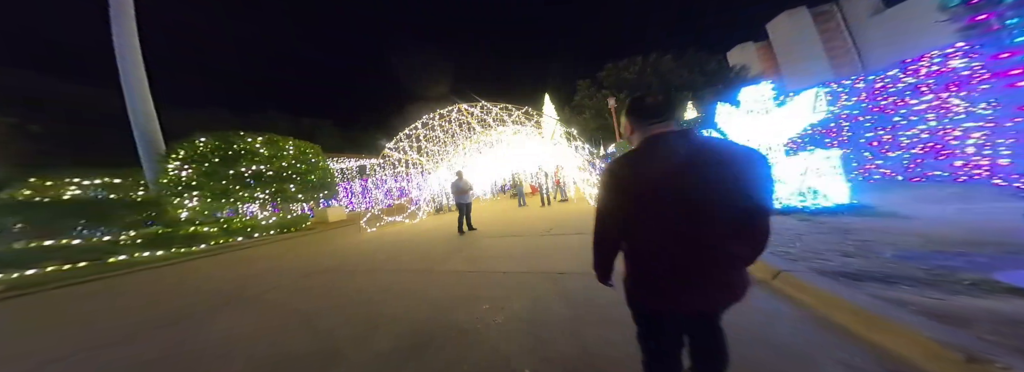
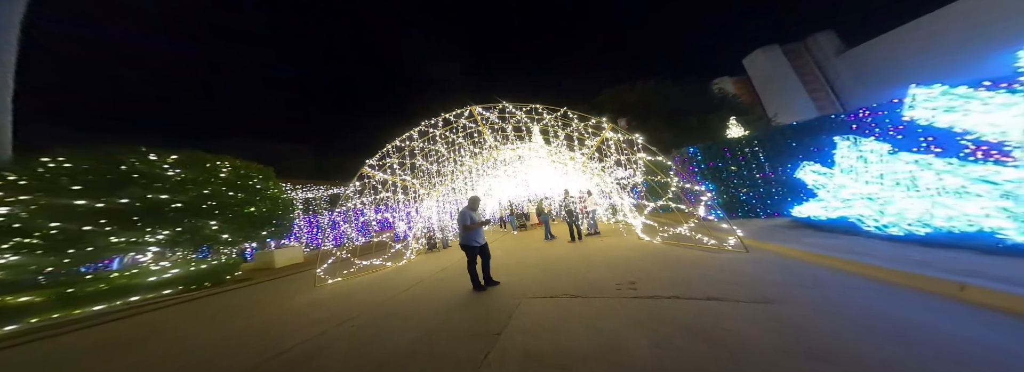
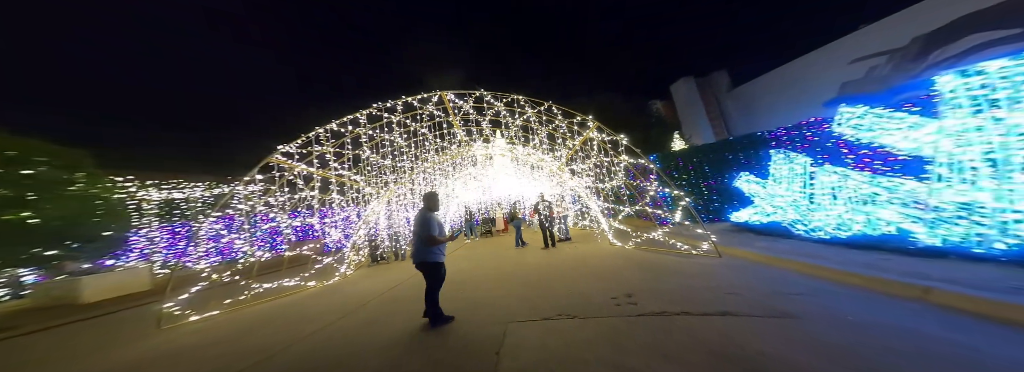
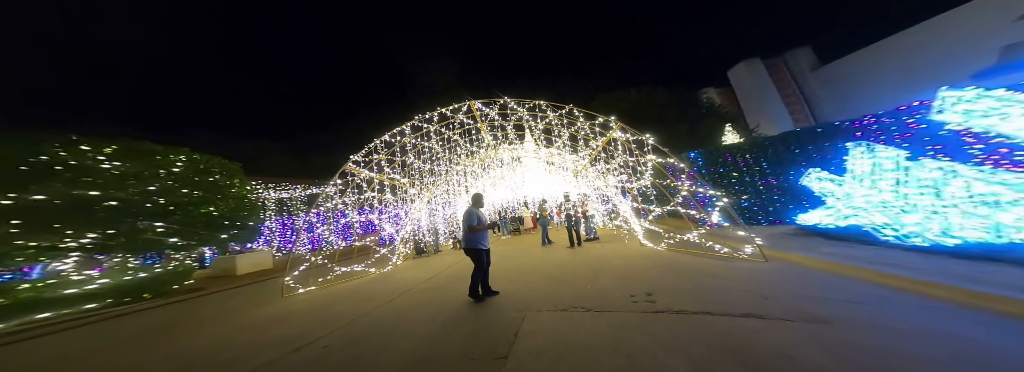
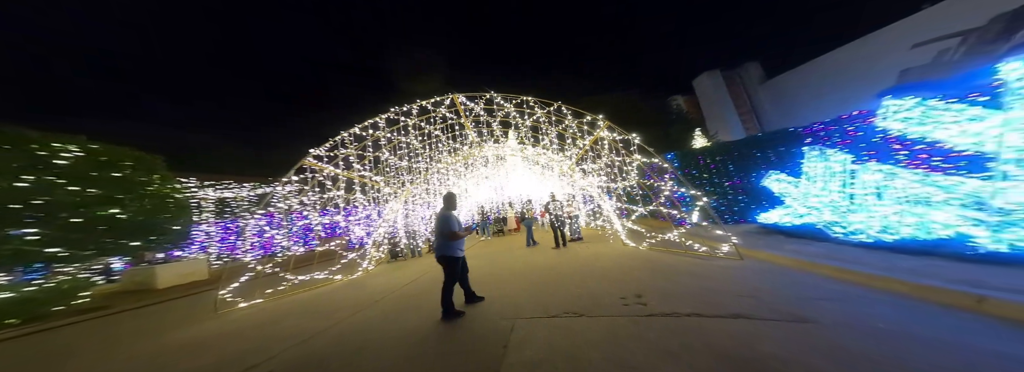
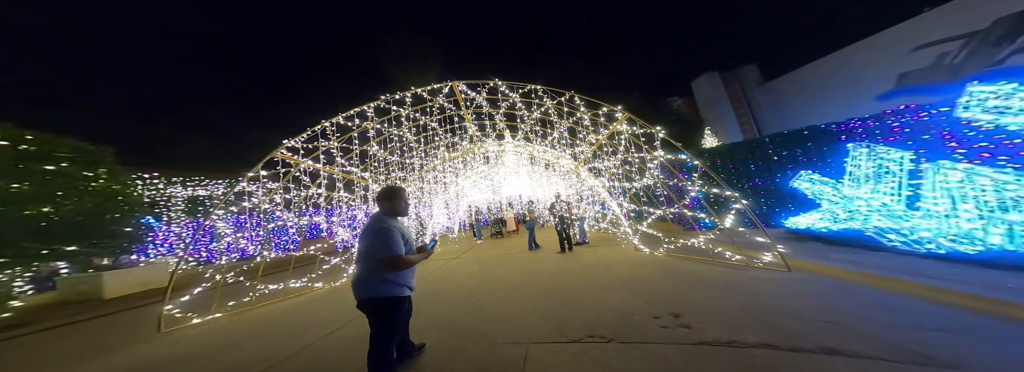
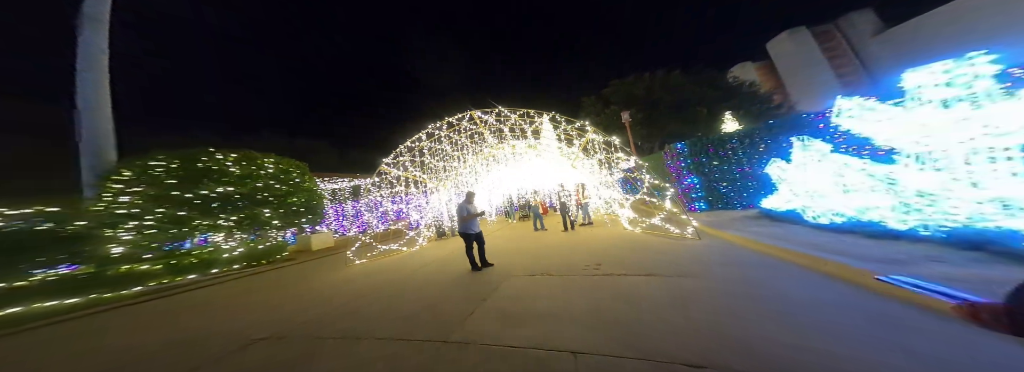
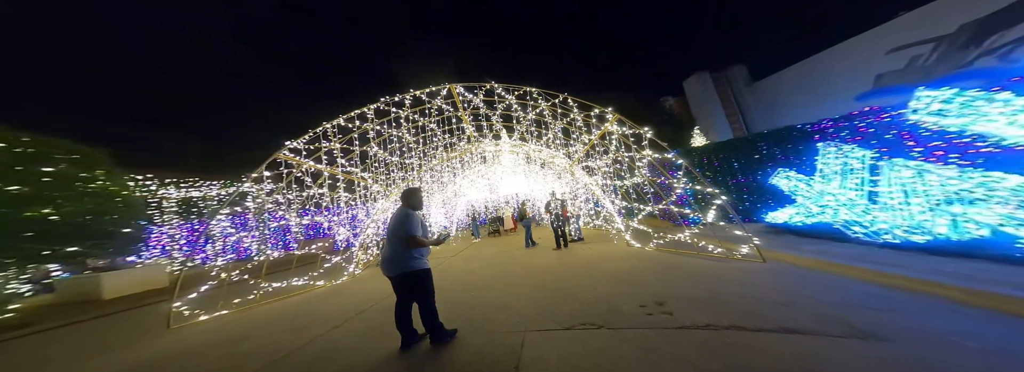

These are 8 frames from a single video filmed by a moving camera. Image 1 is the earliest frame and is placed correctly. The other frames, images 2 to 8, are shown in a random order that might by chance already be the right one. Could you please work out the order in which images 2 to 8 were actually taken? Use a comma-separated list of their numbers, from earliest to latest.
7, 2, 4, 5, 3, 8, 6
